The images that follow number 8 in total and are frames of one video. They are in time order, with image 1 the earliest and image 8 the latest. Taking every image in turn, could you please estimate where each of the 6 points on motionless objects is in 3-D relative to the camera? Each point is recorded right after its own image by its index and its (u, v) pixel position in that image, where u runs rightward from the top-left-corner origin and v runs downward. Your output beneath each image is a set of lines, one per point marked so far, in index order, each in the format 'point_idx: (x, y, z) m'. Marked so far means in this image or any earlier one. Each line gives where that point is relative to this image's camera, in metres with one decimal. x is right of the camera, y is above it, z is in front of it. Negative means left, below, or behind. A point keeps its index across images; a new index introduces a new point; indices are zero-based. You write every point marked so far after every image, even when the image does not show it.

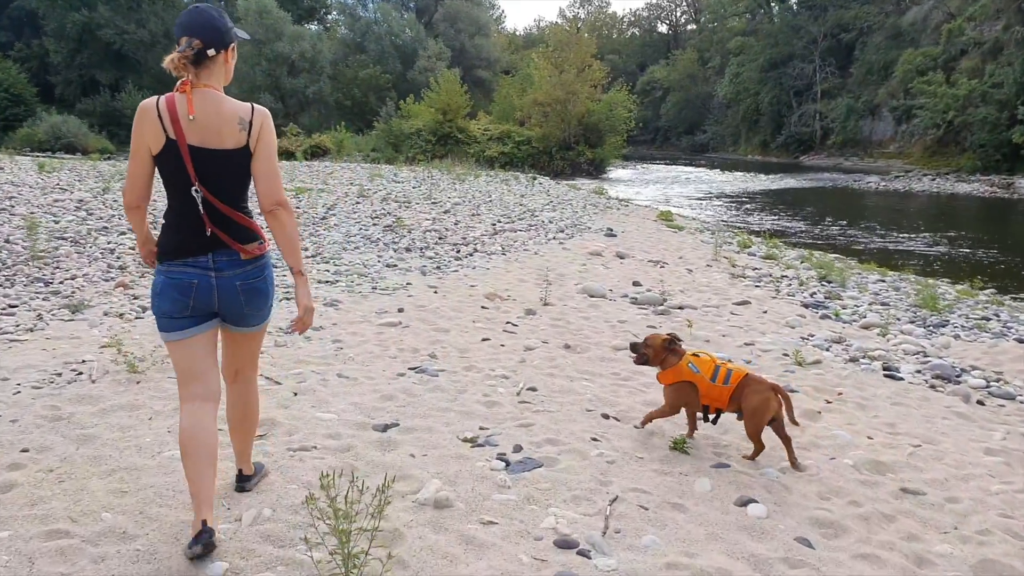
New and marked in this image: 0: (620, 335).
0: (+1.0, -0.4, +6.5) m
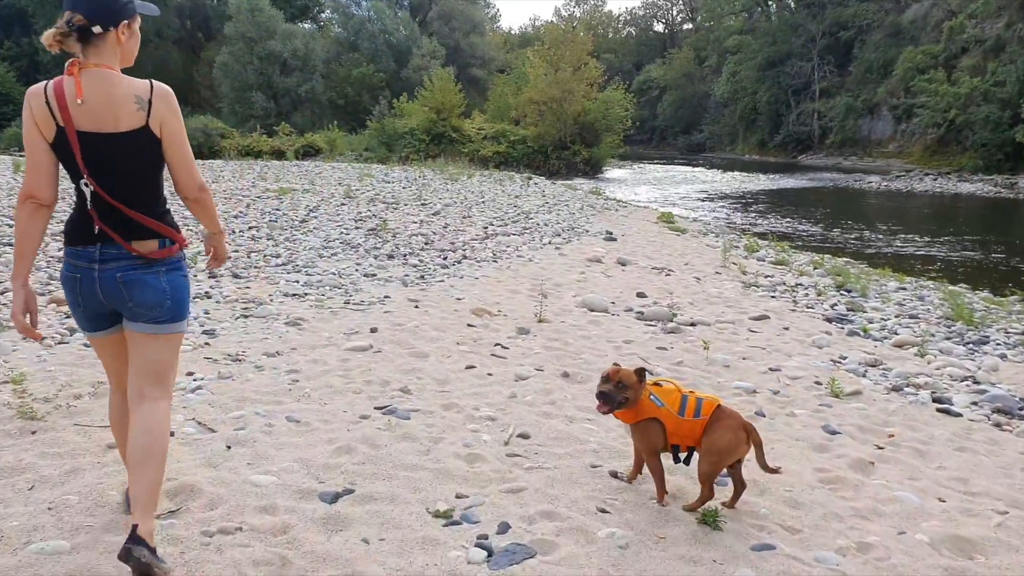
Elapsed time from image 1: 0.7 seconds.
0: (+0.9, -0.6, +5.7) m
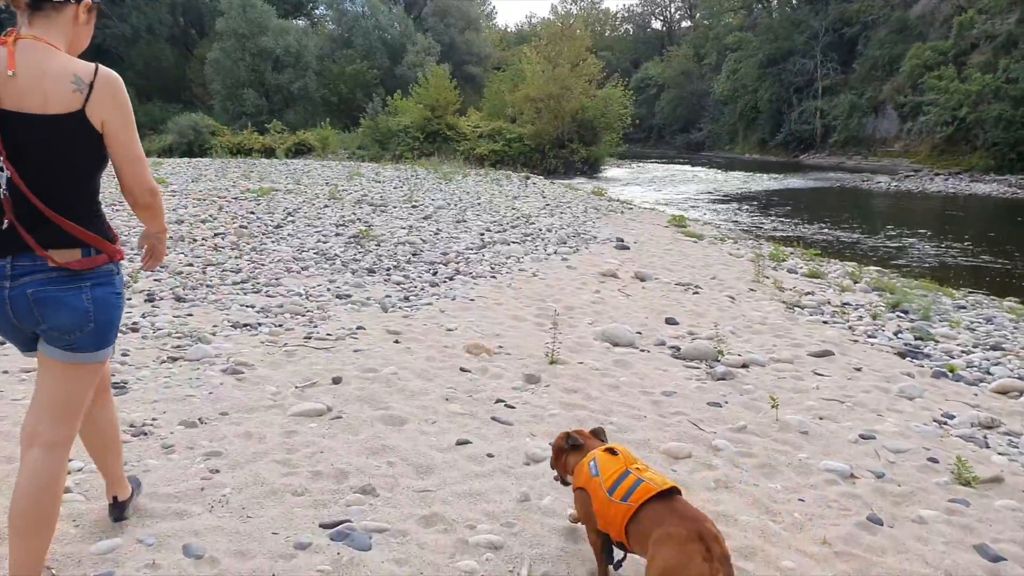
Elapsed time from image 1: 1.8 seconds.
0: (+0.9, -0.8, +4.3) m
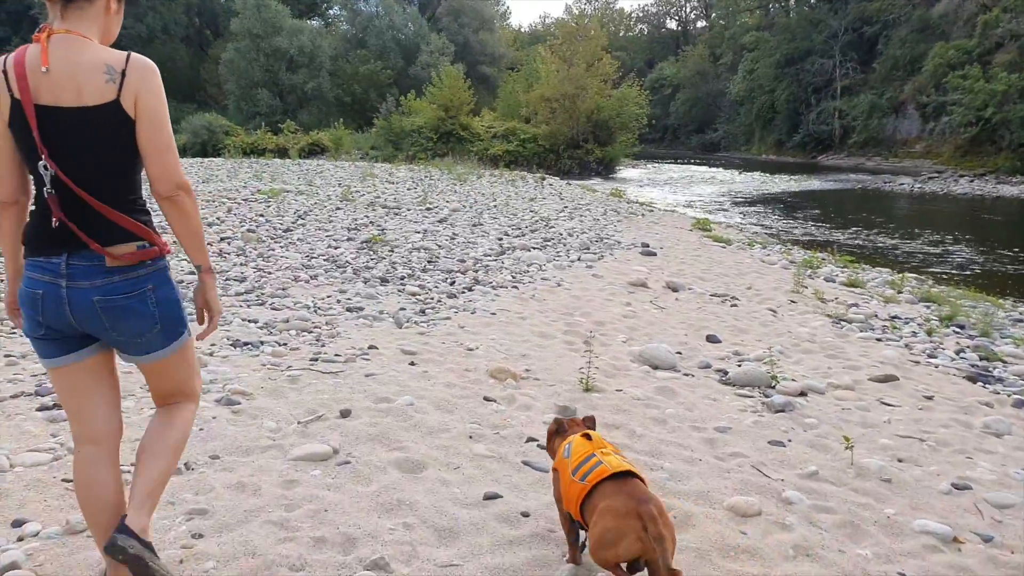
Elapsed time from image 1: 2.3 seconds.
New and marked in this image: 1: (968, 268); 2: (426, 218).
0: (+1.1, -0.9, +3.7) m
1: (+8.1, +0.3, +13.0) m
2: (-1.5, +1.3, +13.3) m
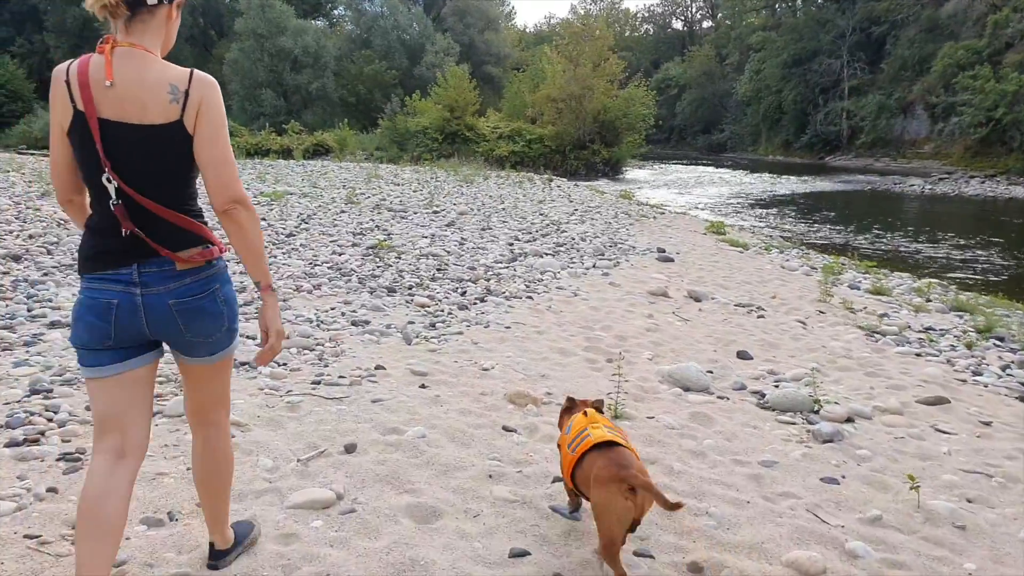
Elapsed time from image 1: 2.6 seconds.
0: (+1.2, -1.0, +3.3) m
1: (+8.2, +0.2, +12.6) m
2: (-1.4, +1.2, +12.9) m
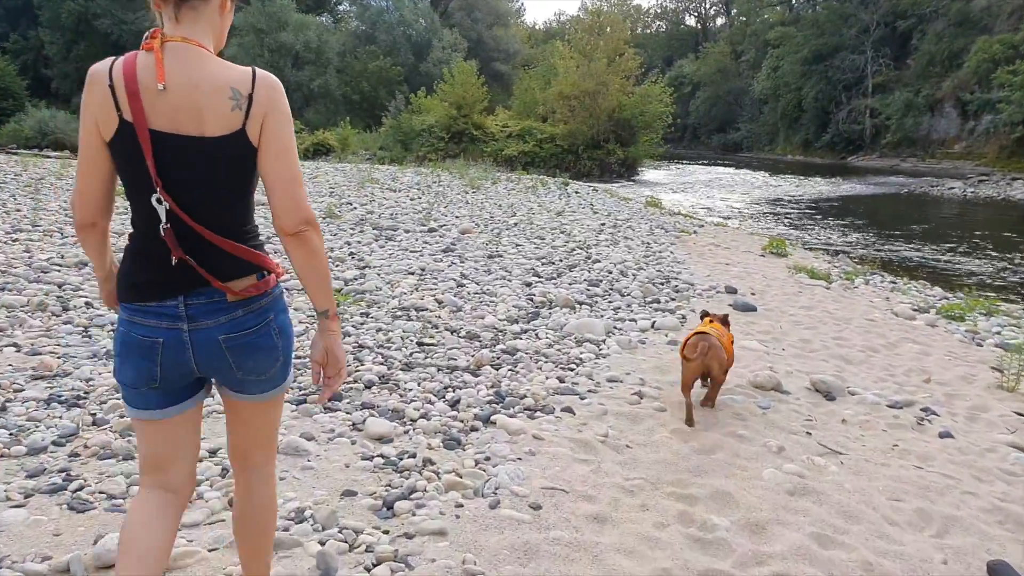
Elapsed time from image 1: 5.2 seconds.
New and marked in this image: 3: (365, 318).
0: (+1.3, -1.6, +0.4) m
1: (+8.4, -0.4, +9.6) m
2: (-1.2, +0.6, +10.0) m
3: (-1.2, -0.3, +6.0) m
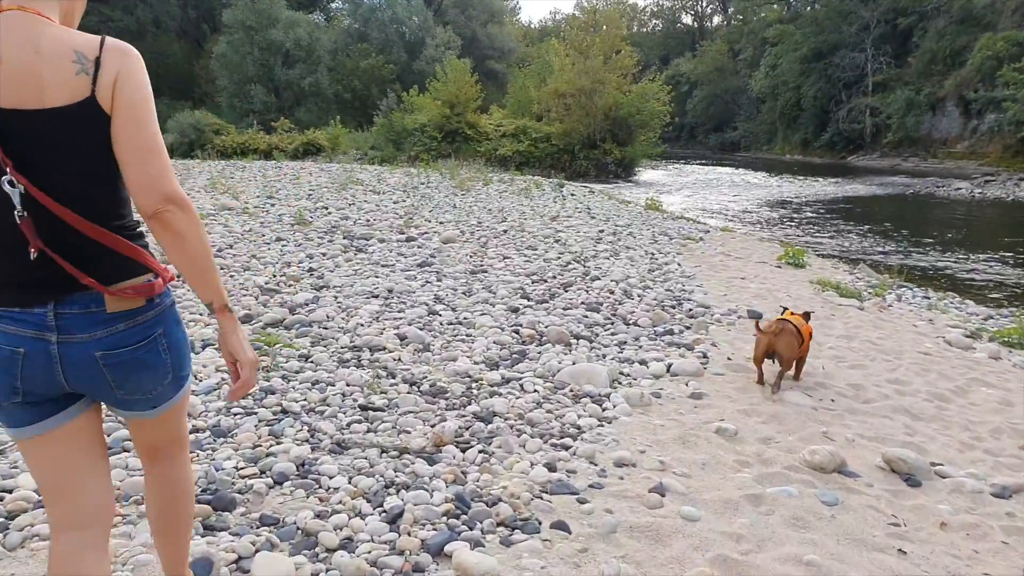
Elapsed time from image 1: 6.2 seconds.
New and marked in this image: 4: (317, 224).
0: (+1.2, -1.8, -0.9) m
1: (+8.3, -0.6, +8.4) m
2: (-1.3, +0.3, +8.7) m
3: (-1.3, -0.5, +4.7) m
4: (-3.2, +1.0, +11.9) m
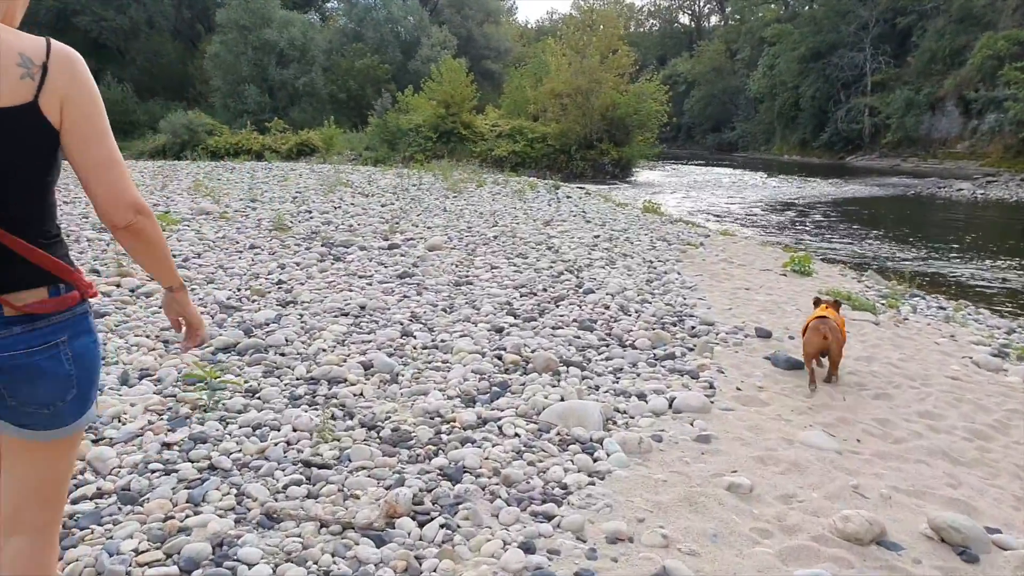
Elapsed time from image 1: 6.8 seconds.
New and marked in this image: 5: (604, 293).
0: (+1.1, -2.0, -1.6) m
1: (+8.1, -0.7, +7.7) m
2: (-1.5, +0.2, +8.1) m
3: (-1.5, -0.6, +4.0) m
4: (-3.3, +0.9, +11.2) m
5: (+1.0, -0.1, +7.4) m
